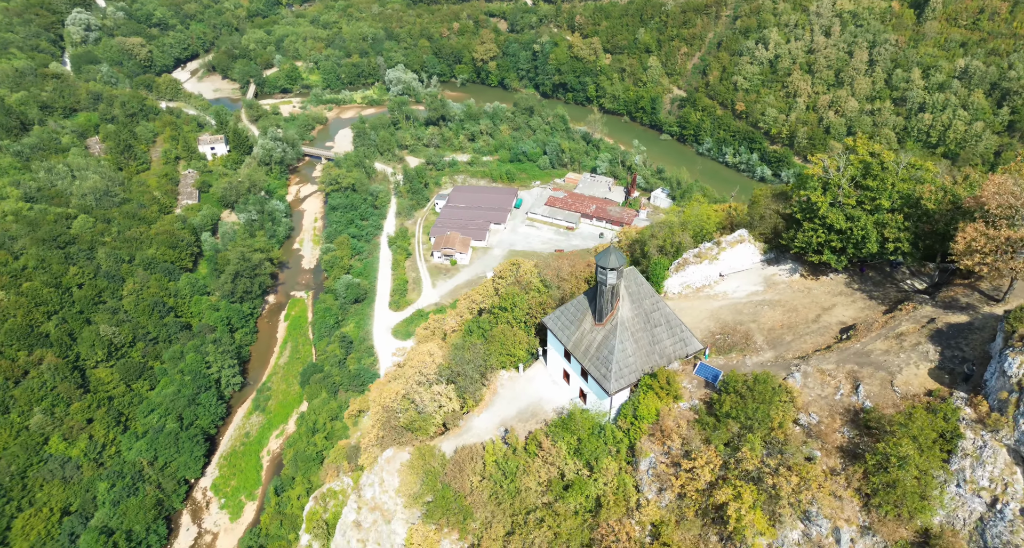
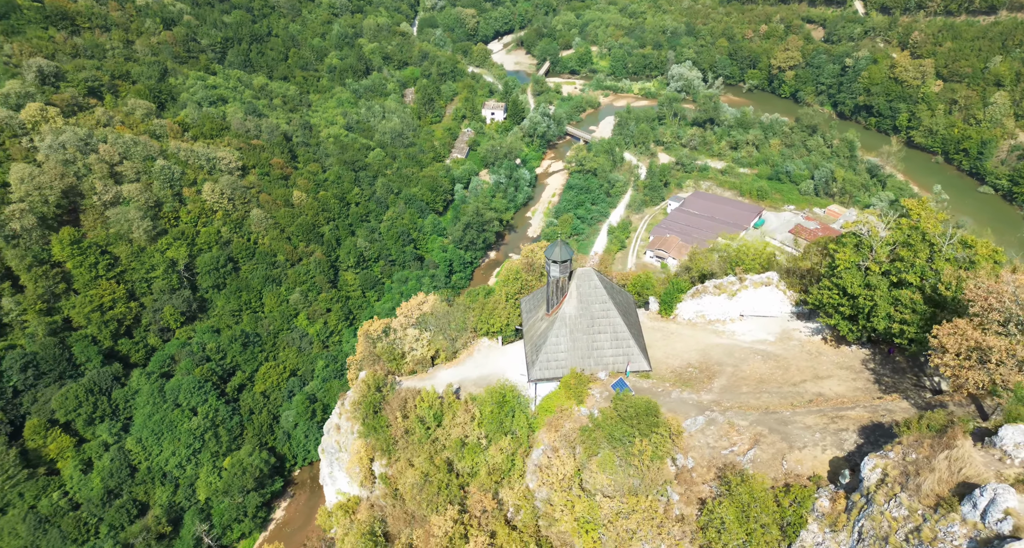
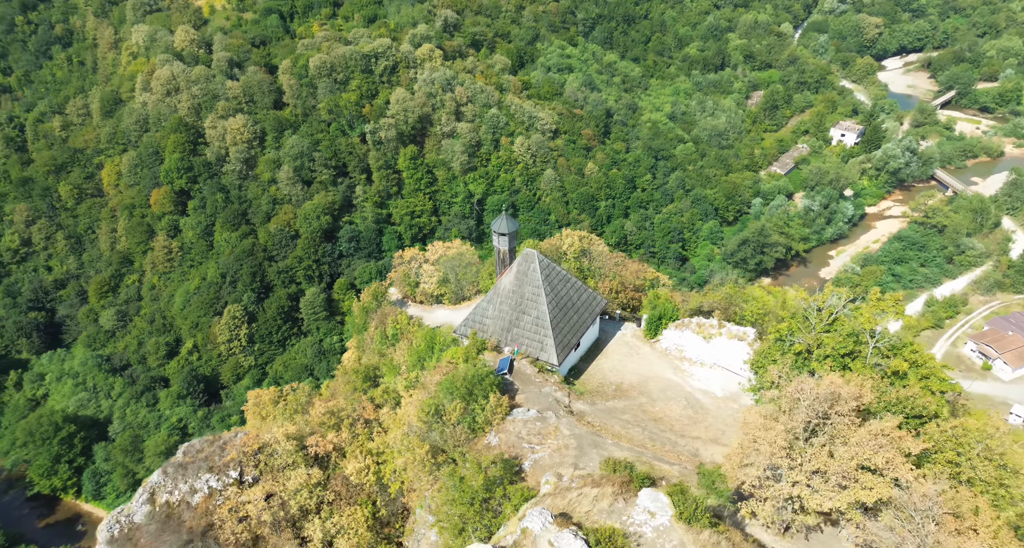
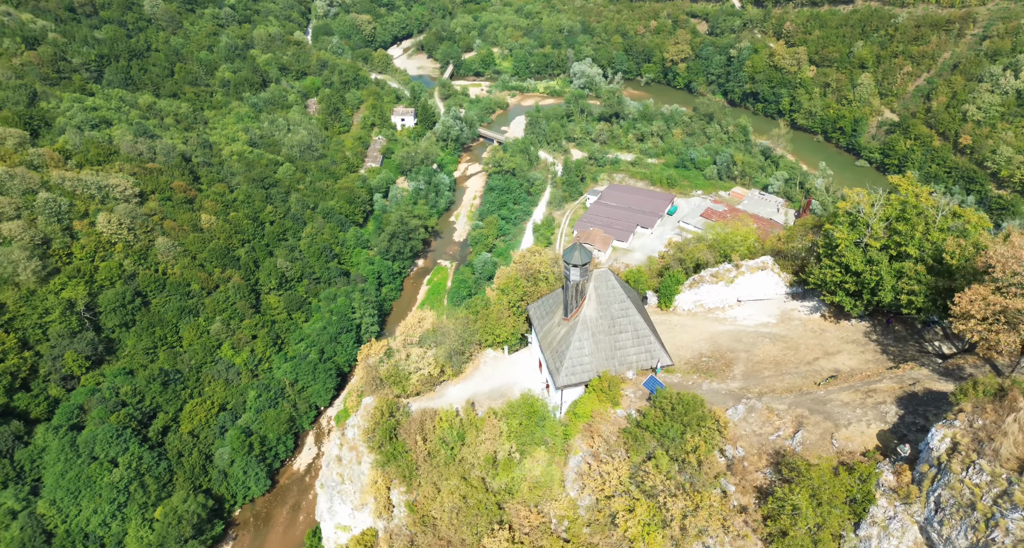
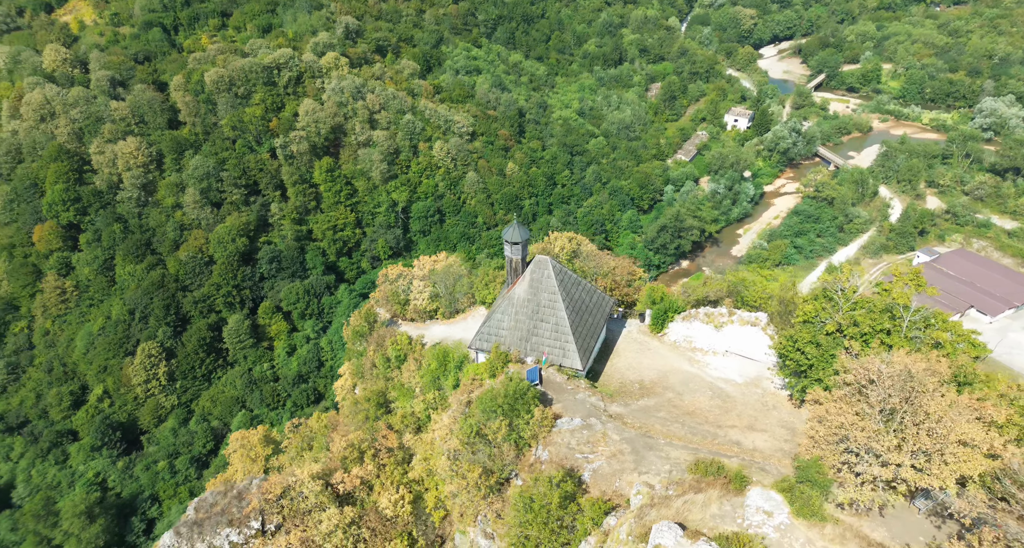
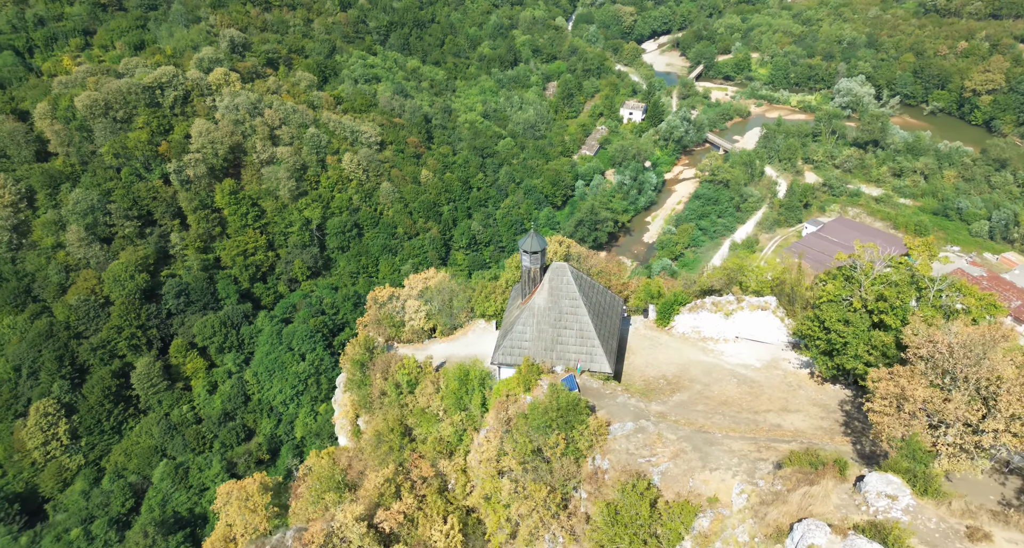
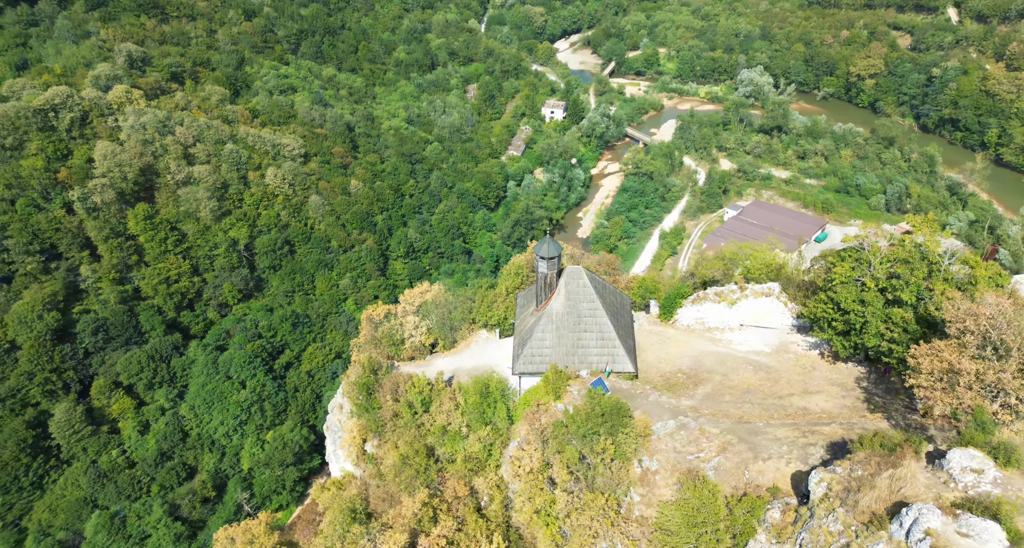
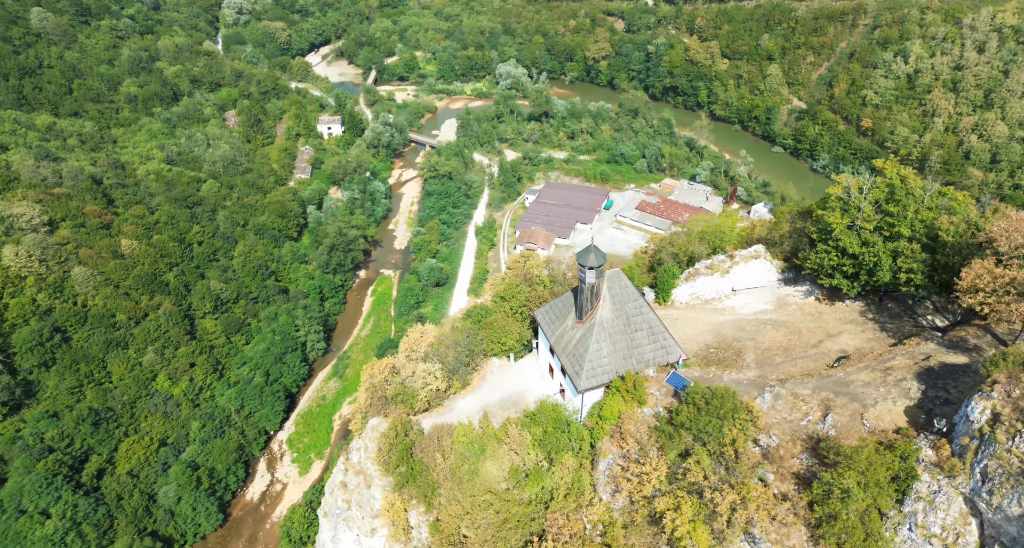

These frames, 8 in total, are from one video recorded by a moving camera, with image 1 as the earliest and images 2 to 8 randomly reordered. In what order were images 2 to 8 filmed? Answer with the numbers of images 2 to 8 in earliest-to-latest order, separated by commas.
8, 4, 2, 7, 6, 5, 3
